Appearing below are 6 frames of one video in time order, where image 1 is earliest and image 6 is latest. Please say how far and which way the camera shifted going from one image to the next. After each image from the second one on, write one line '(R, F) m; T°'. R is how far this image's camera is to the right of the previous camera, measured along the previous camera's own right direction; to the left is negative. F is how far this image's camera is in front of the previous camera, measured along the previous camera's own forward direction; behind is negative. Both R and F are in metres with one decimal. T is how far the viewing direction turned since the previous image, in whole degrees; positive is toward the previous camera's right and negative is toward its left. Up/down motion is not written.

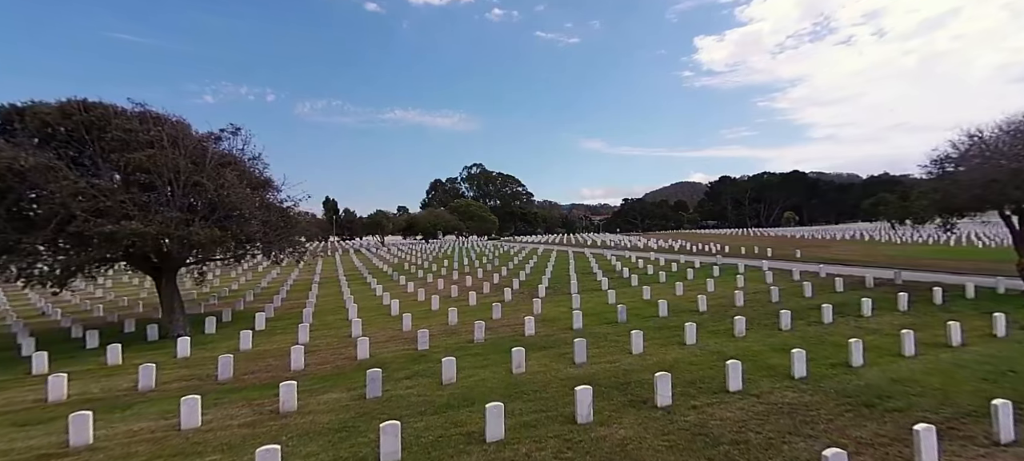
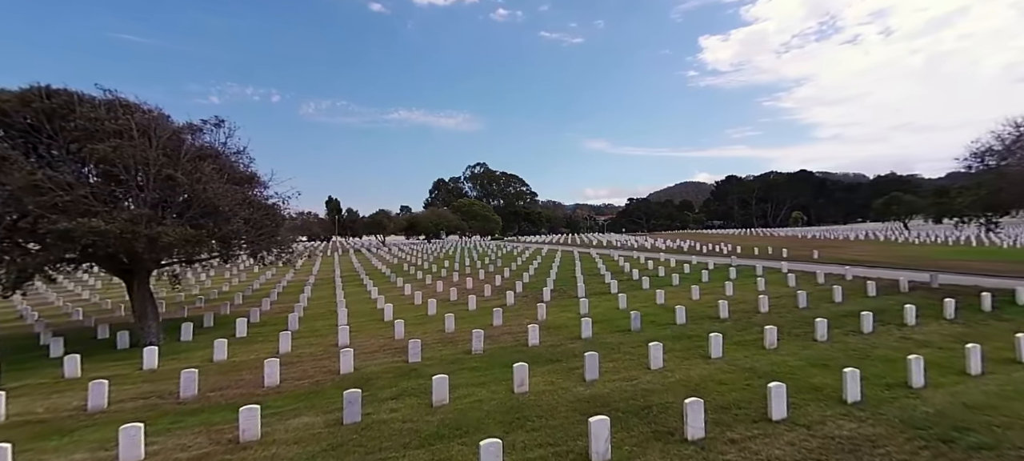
(0.0, +1.2) m; 0°
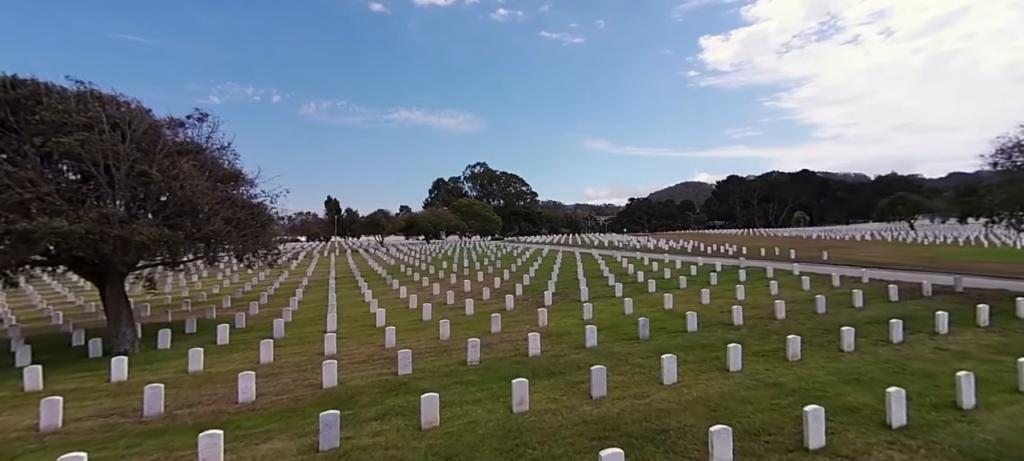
(0.0, +0.8) m; 0°
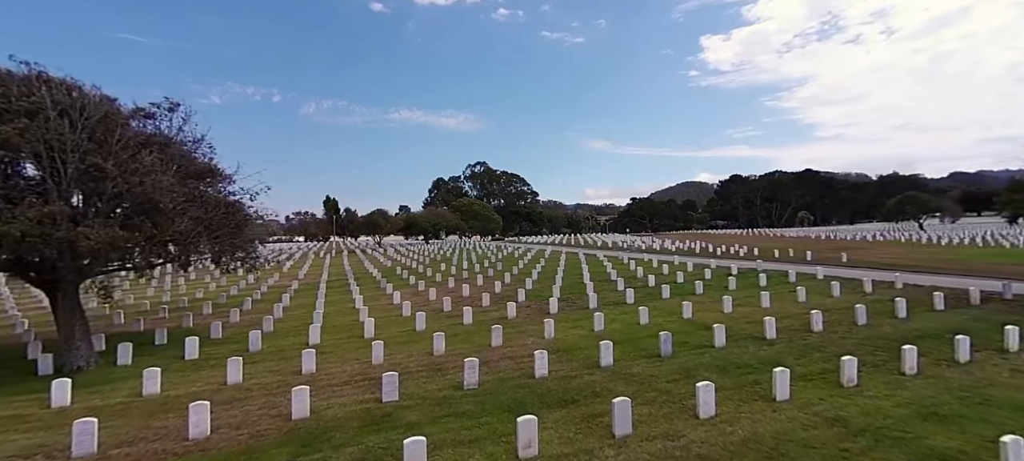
(0.0, +1.3) m; 0°
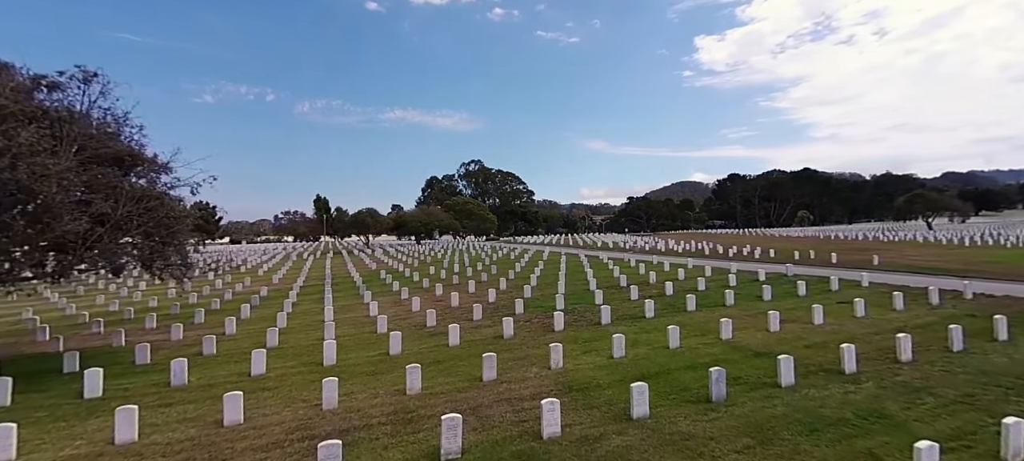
(0.0, +2.4) m; +1°
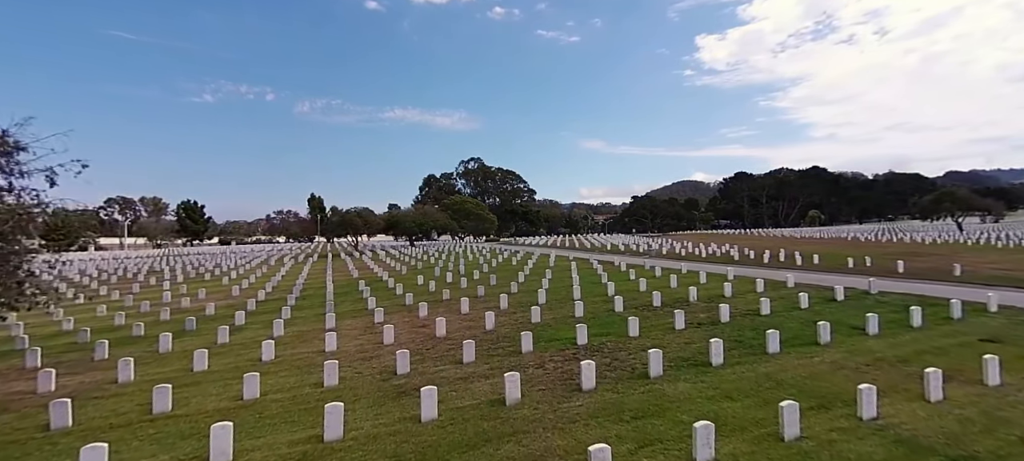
(-0.1, +3.8) m; 0°
